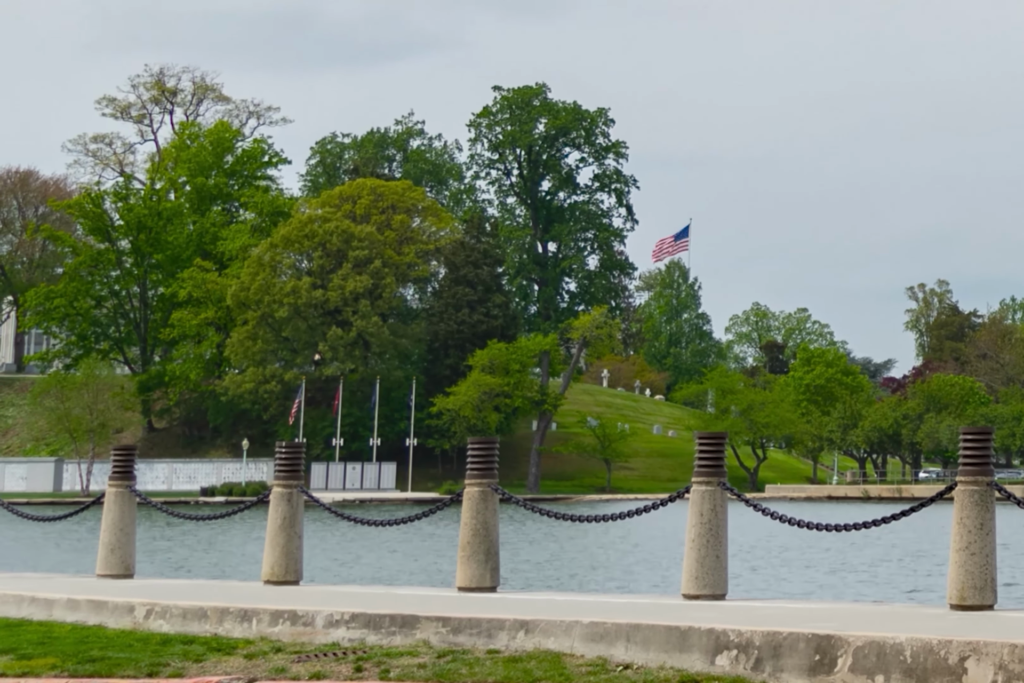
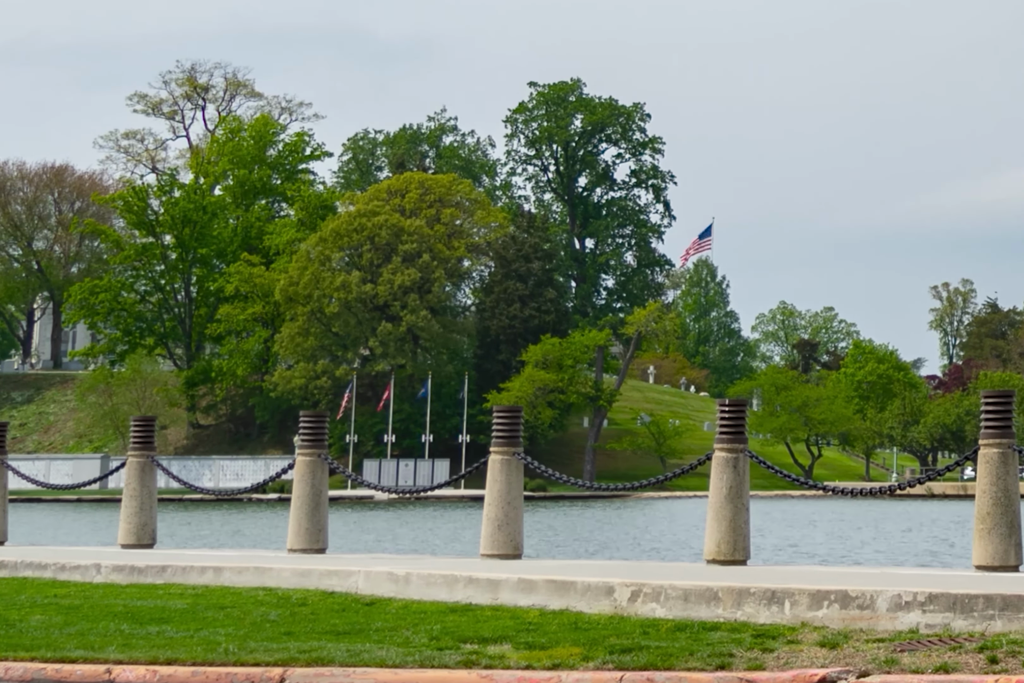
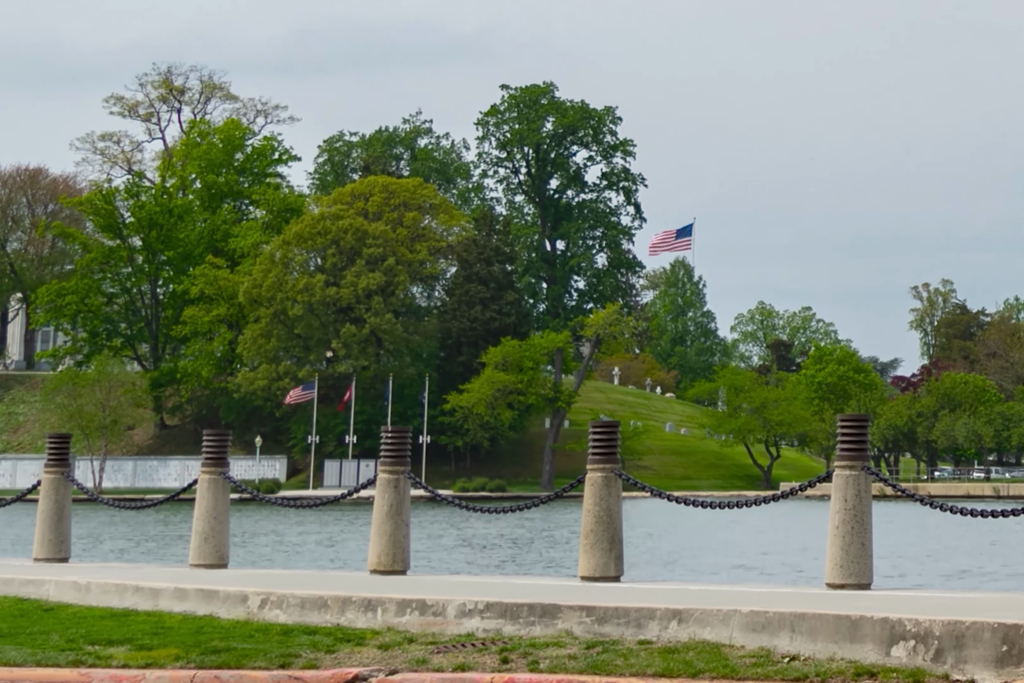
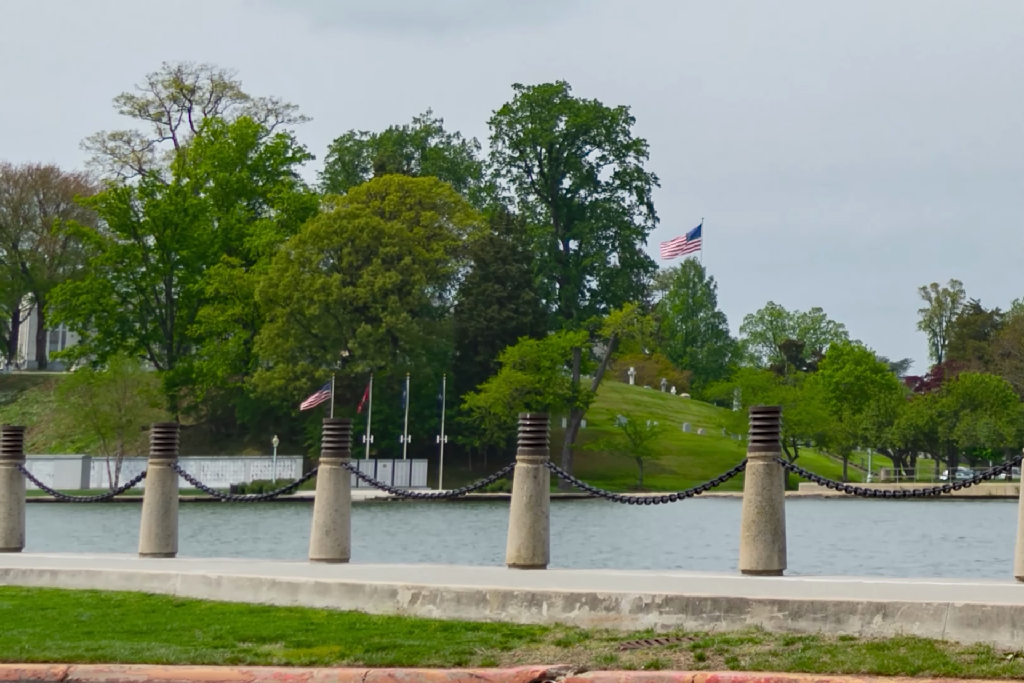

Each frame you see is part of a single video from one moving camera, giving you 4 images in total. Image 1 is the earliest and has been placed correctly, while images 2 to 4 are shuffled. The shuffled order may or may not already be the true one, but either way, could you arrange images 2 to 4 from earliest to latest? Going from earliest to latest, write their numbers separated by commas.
3, 4, 2
